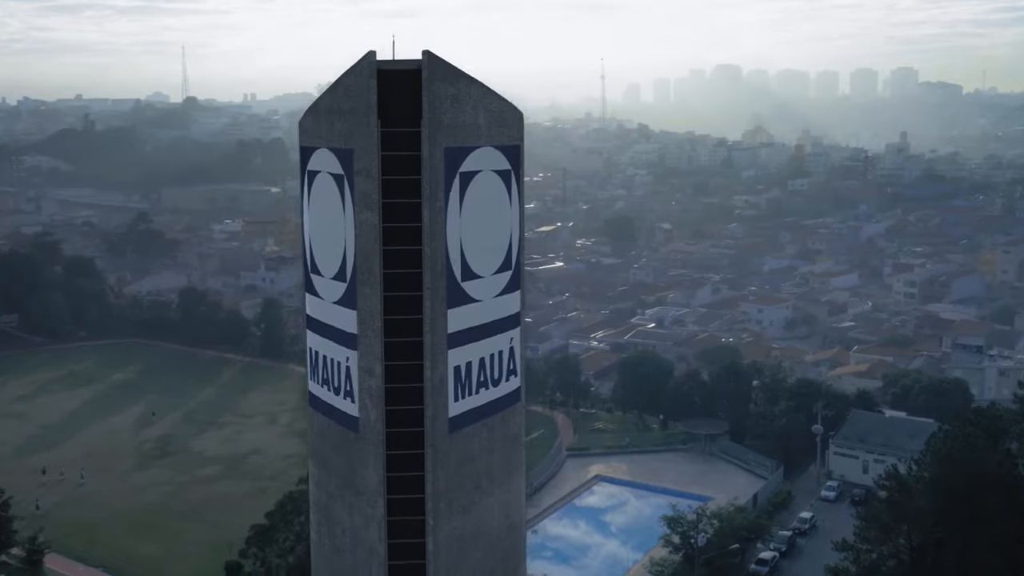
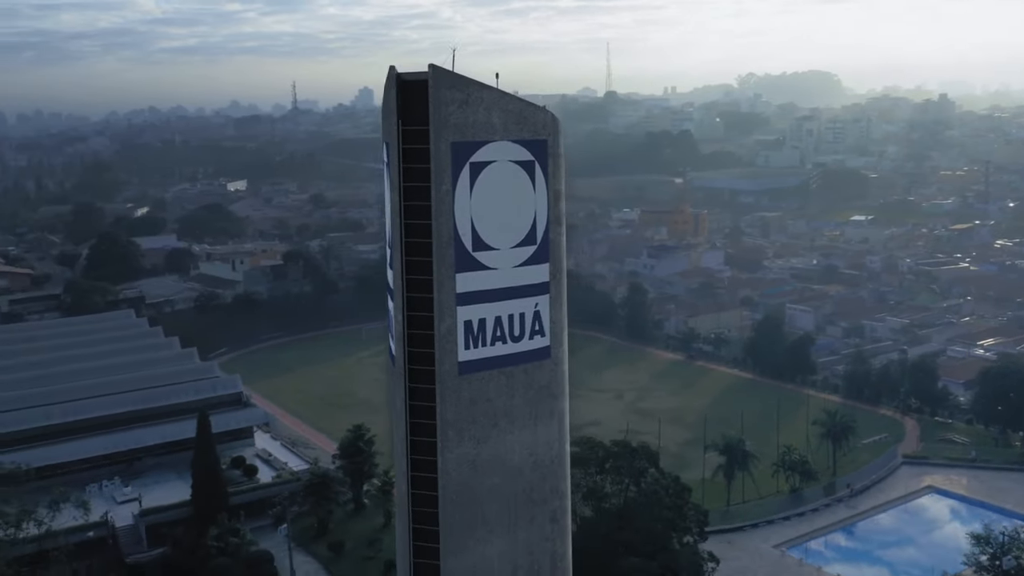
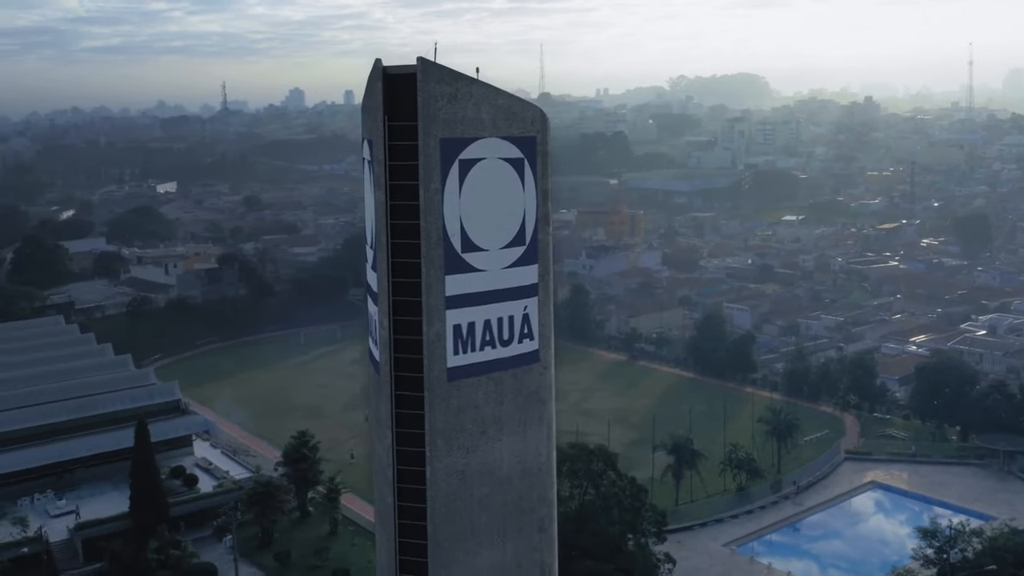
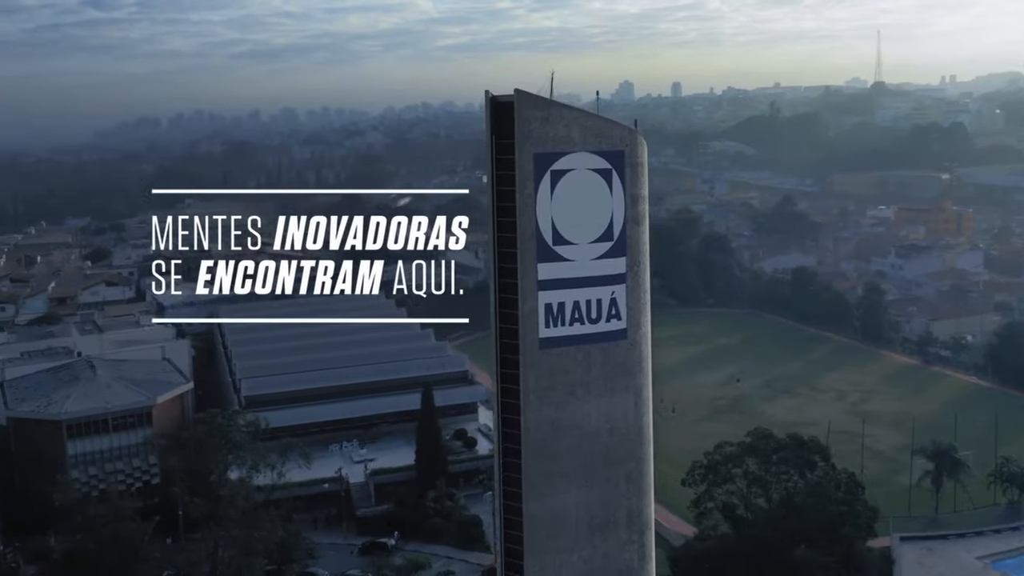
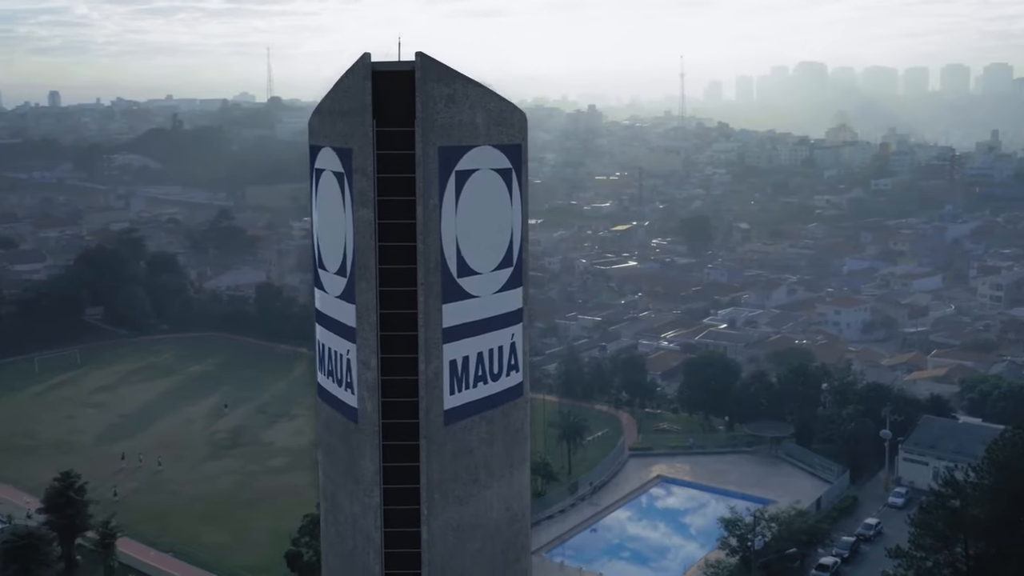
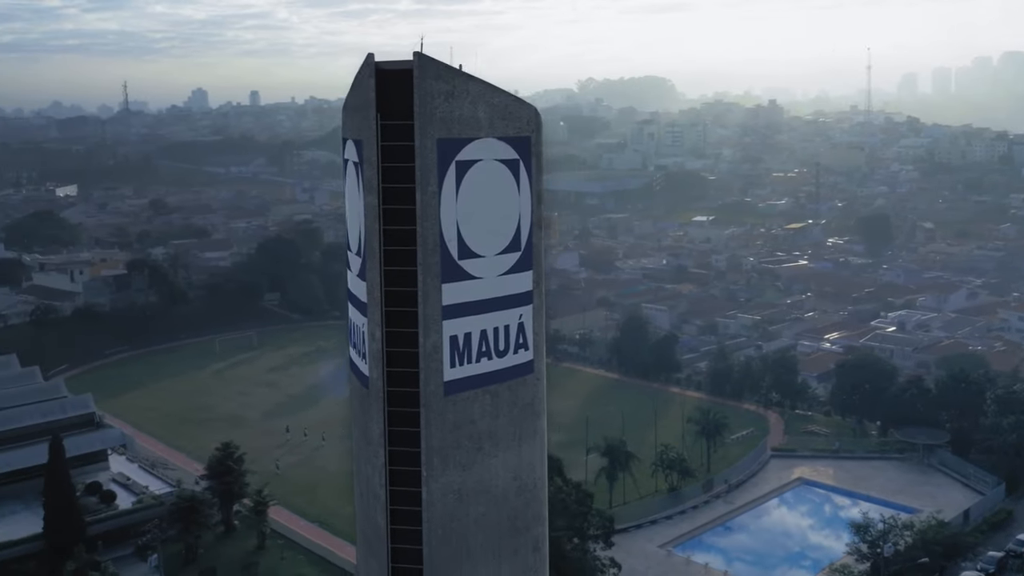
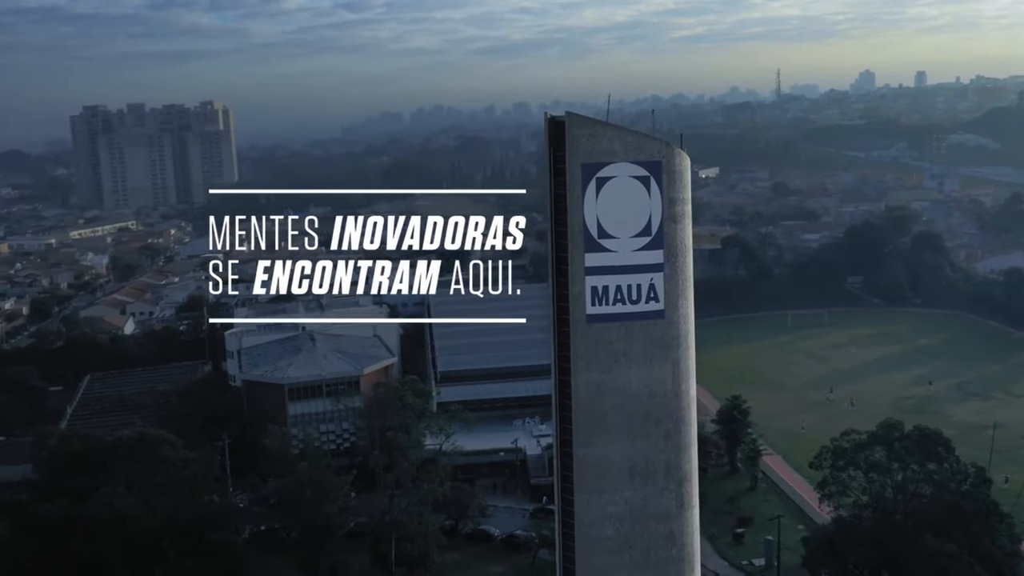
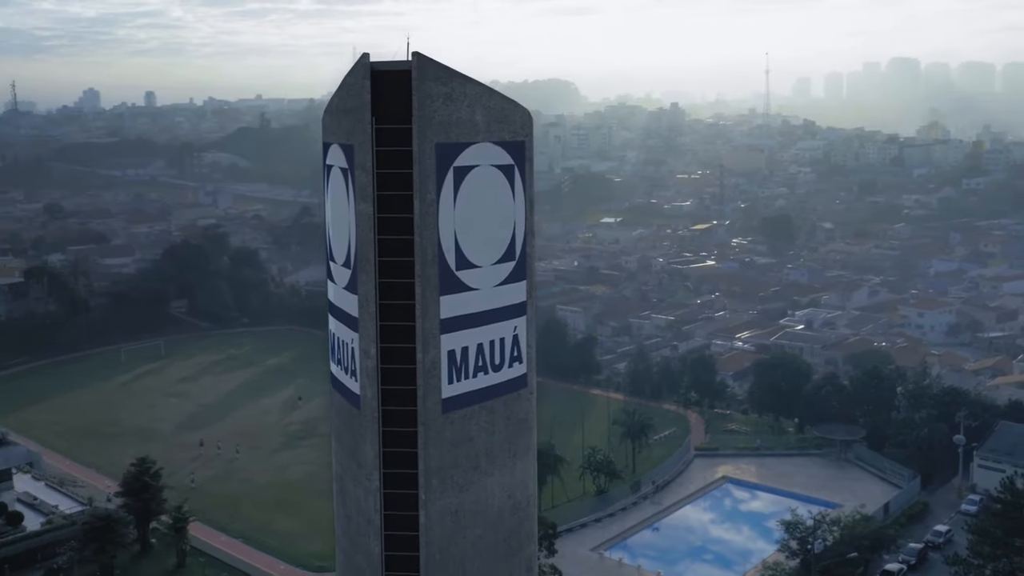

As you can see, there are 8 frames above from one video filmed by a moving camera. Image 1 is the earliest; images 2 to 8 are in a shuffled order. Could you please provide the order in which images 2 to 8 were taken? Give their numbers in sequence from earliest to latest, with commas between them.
5, 8, 6, 3, 2, 4, 7
